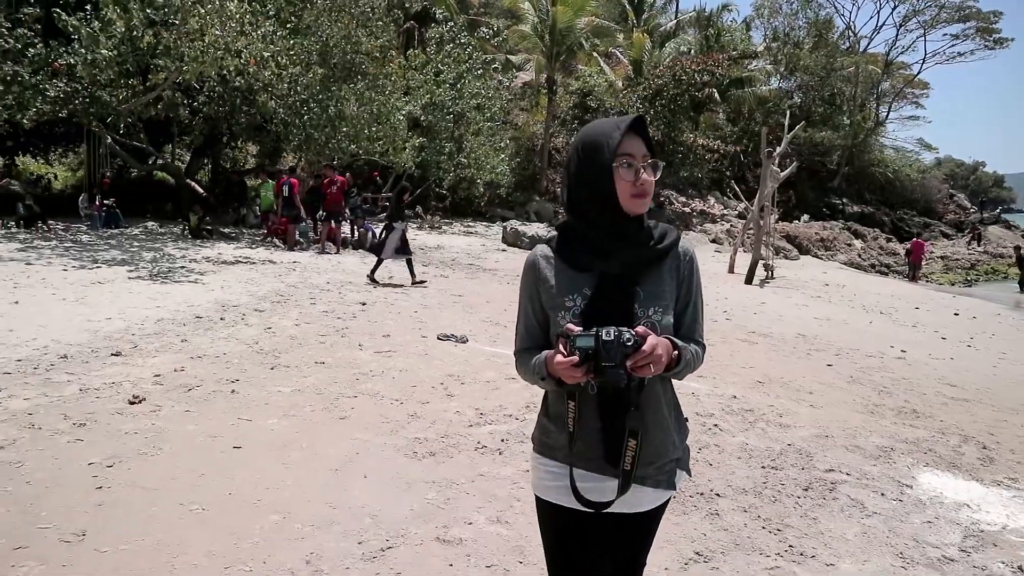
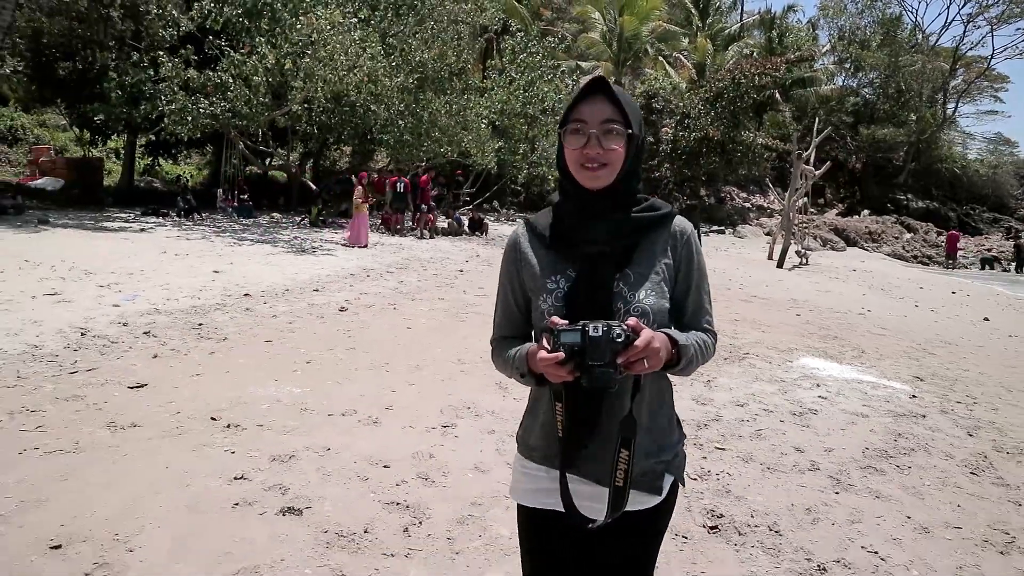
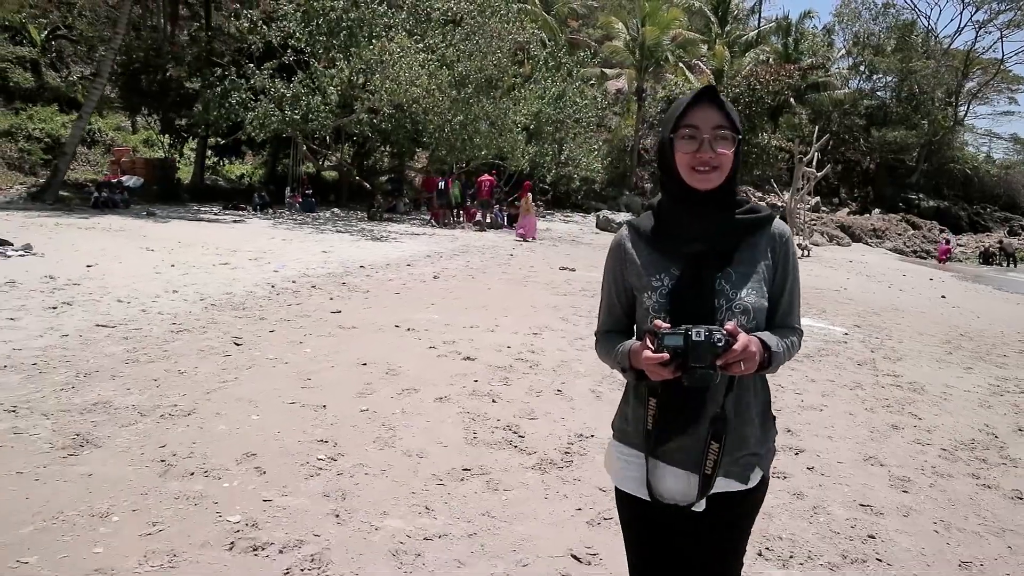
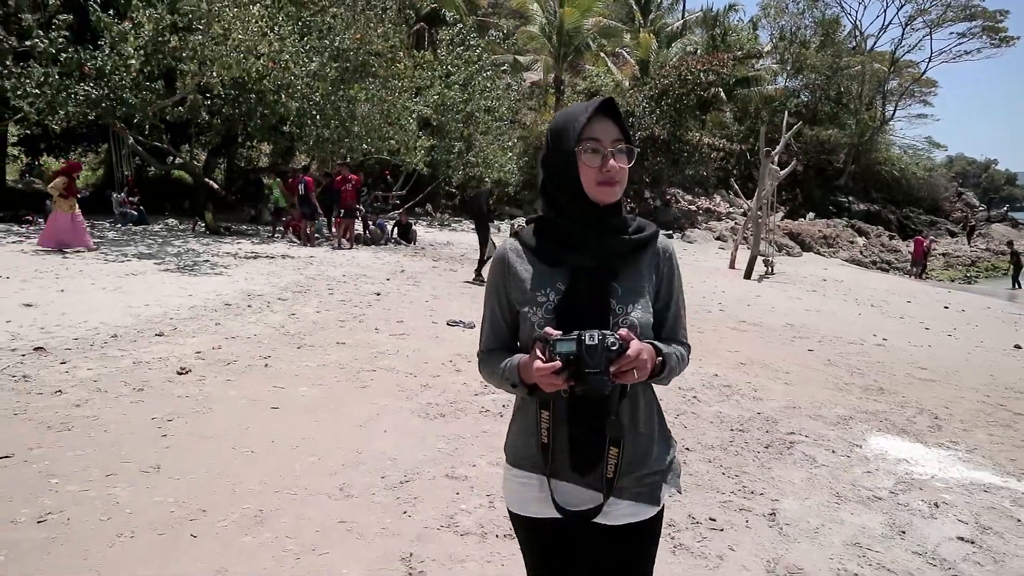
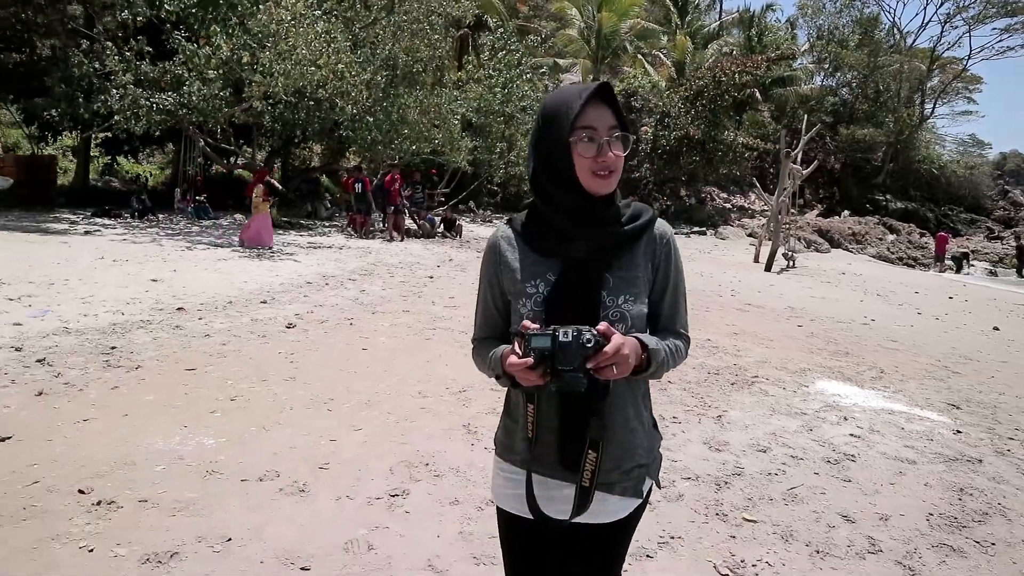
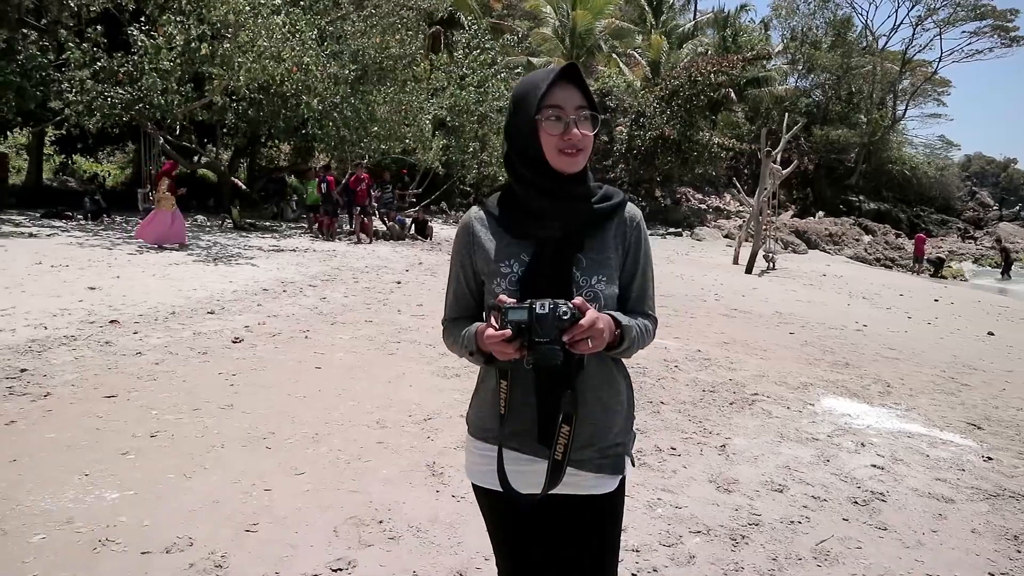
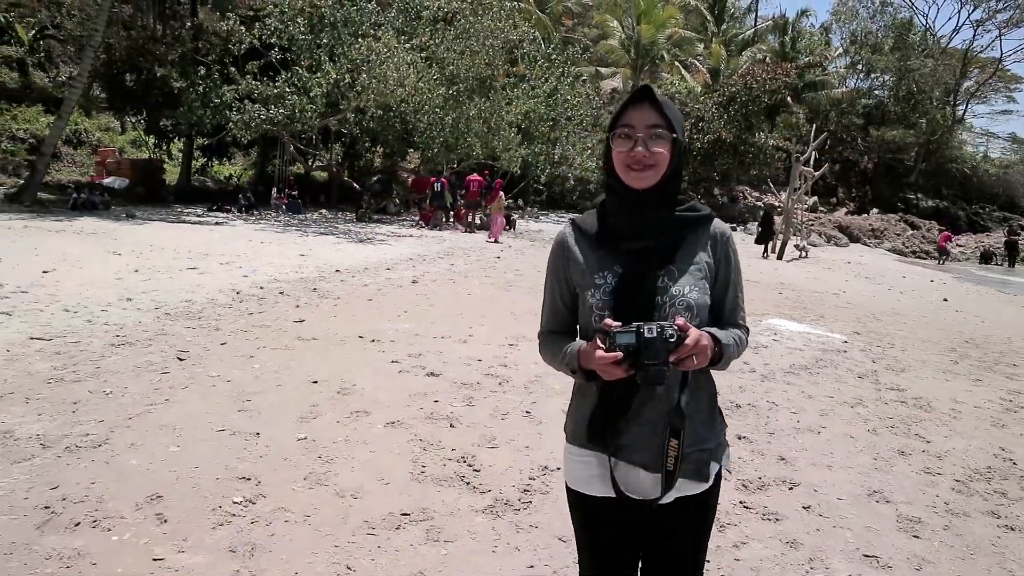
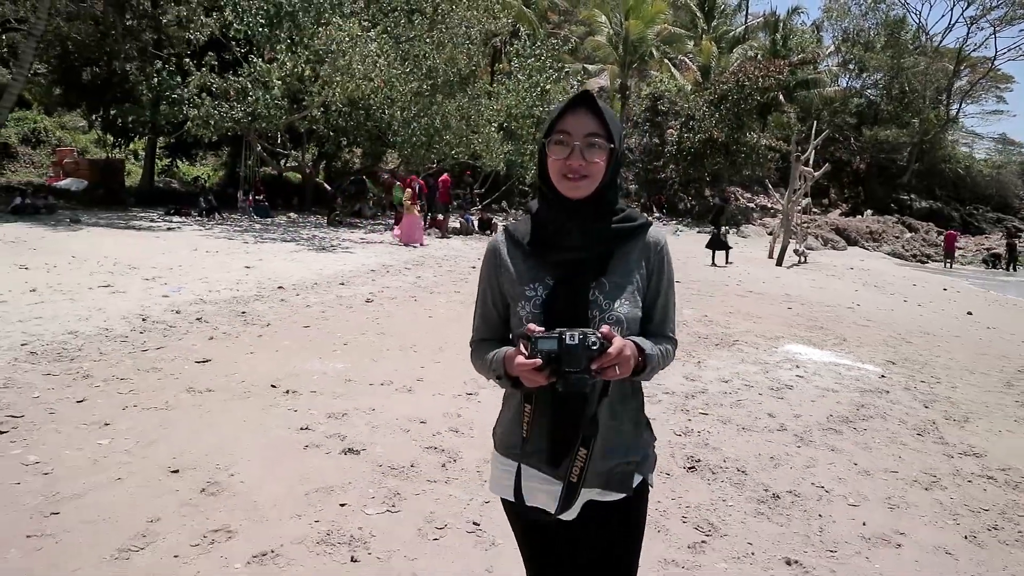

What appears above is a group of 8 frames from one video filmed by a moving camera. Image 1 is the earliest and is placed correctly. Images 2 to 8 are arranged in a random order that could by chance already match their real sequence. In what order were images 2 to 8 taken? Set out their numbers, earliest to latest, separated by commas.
4, 6, 5, 2, 8, 7, 3
